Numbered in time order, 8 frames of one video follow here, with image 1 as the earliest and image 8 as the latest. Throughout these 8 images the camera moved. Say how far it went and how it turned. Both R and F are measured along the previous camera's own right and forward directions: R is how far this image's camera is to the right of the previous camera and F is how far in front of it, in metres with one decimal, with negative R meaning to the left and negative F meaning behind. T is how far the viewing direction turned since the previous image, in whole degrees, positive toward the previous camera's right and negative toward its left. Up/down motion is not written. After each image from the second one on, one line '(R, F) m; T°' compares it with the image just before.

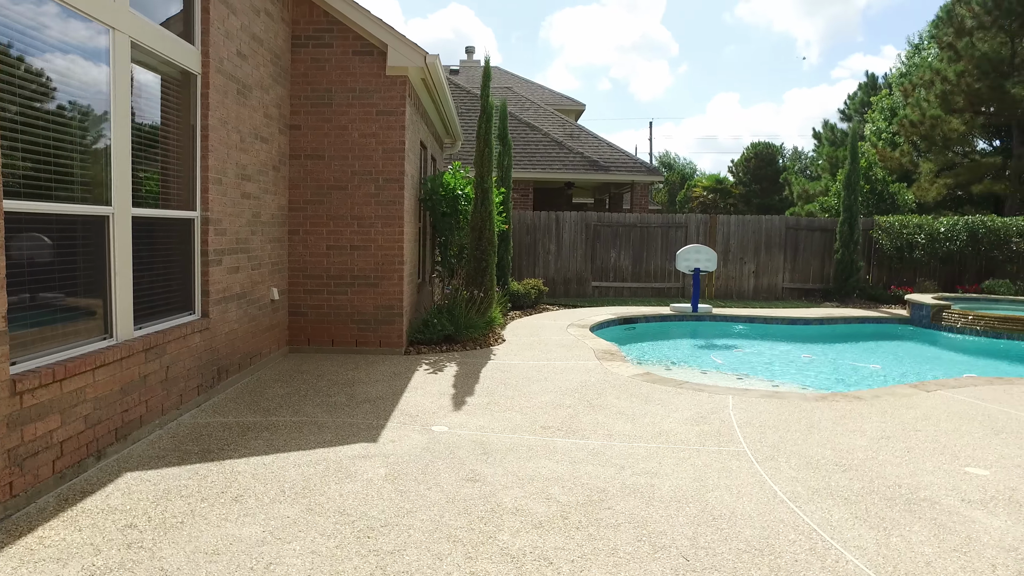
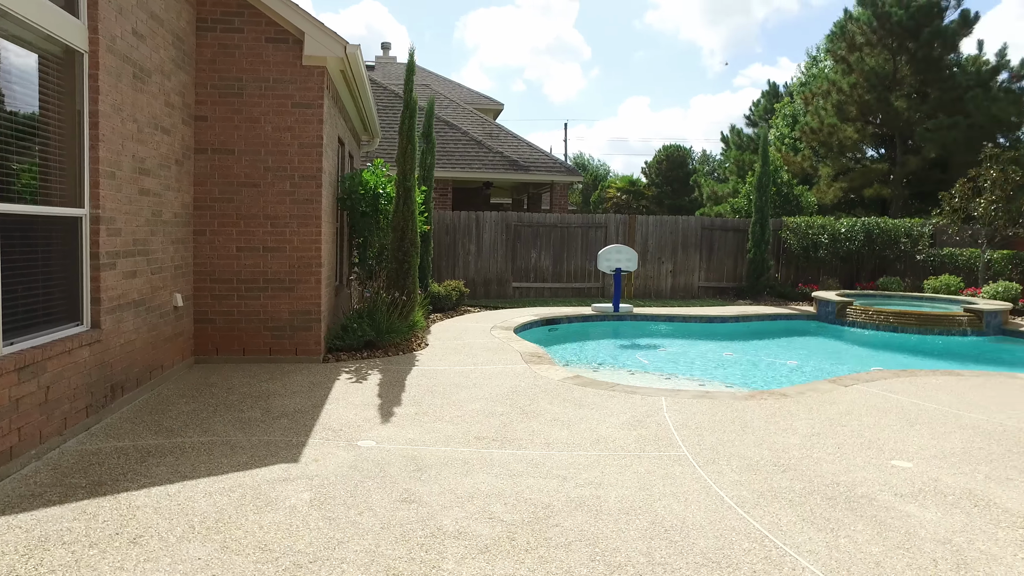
(-0.1, +0.3) m; +7°
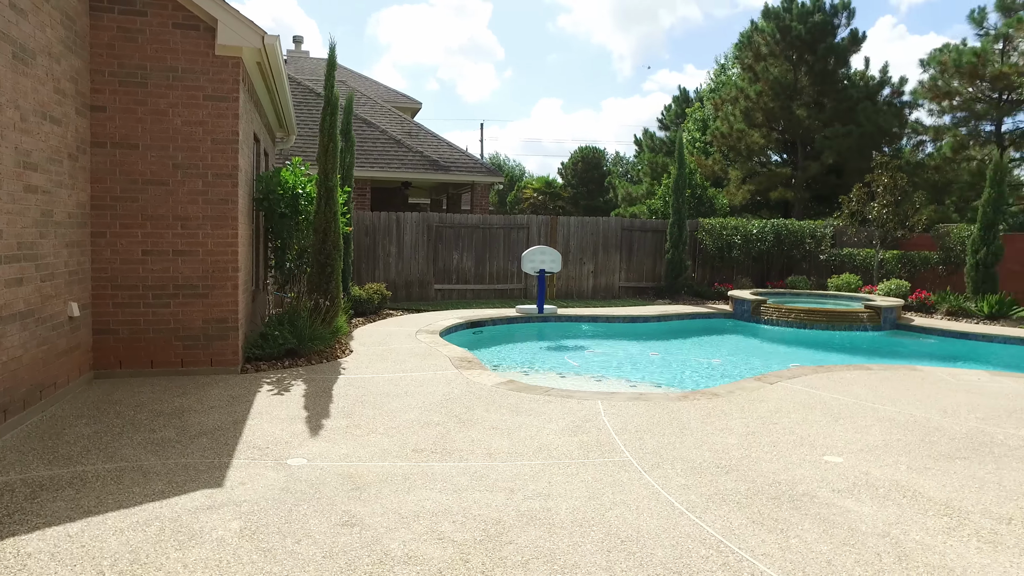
(-0.2, +0.2) m; +7°
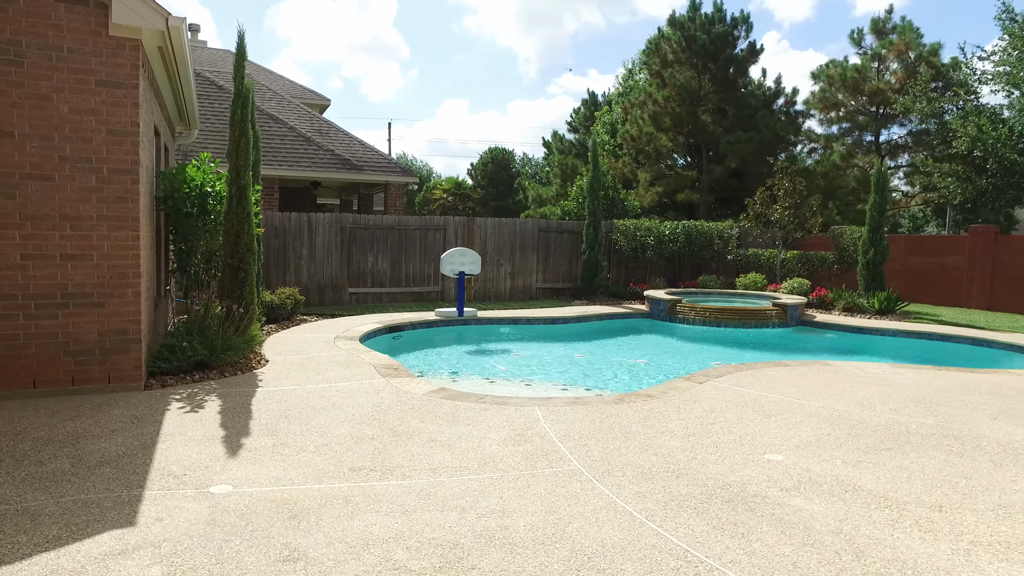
(-0.2, +0.2) m; +8°
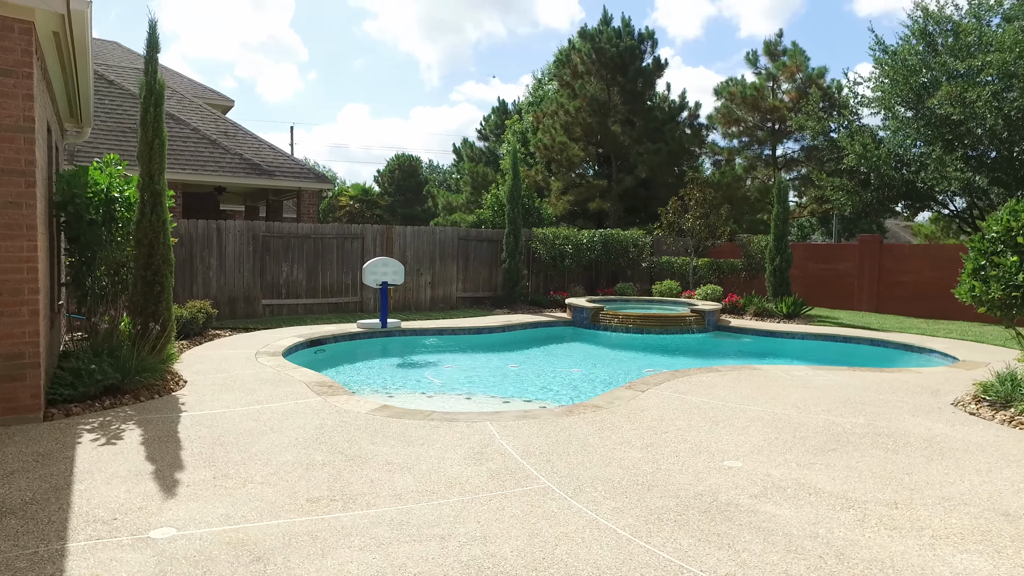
(-0.4, +0.2) m; +8°
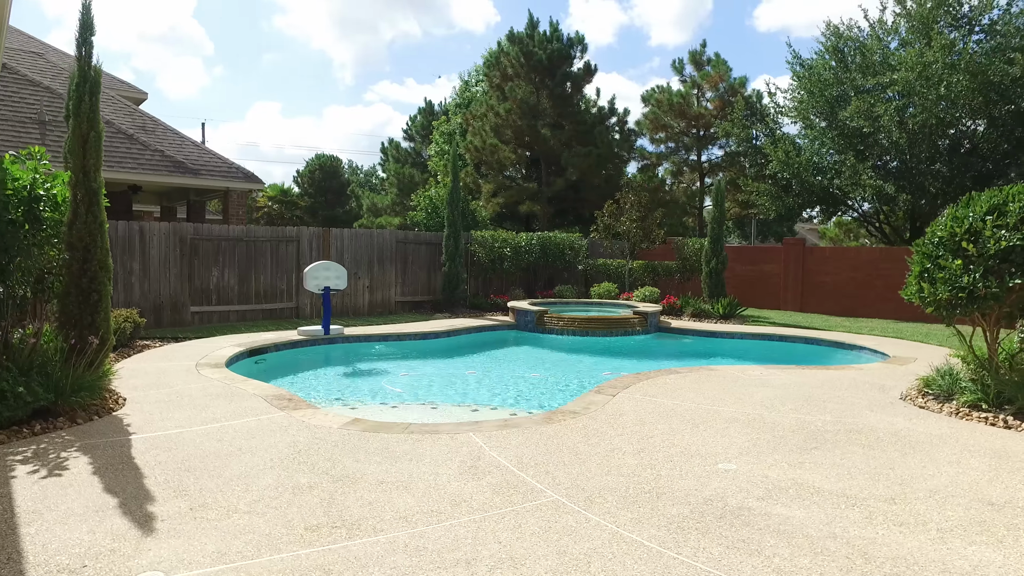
(-0.5, +0.2) m; +7°
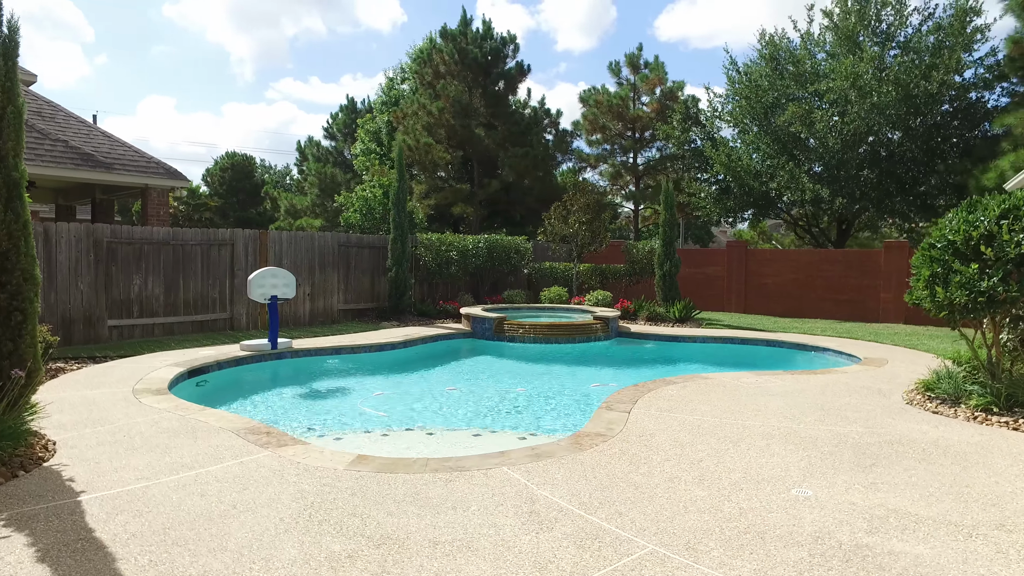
(-0.9, +0.8) m; +8°
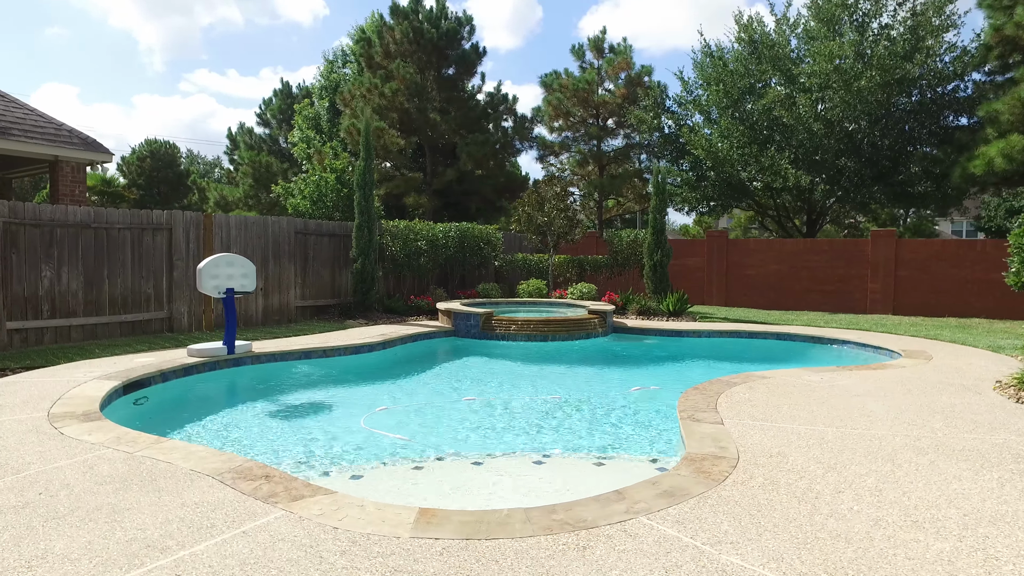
(-1.0, +1.5) m; +6°
